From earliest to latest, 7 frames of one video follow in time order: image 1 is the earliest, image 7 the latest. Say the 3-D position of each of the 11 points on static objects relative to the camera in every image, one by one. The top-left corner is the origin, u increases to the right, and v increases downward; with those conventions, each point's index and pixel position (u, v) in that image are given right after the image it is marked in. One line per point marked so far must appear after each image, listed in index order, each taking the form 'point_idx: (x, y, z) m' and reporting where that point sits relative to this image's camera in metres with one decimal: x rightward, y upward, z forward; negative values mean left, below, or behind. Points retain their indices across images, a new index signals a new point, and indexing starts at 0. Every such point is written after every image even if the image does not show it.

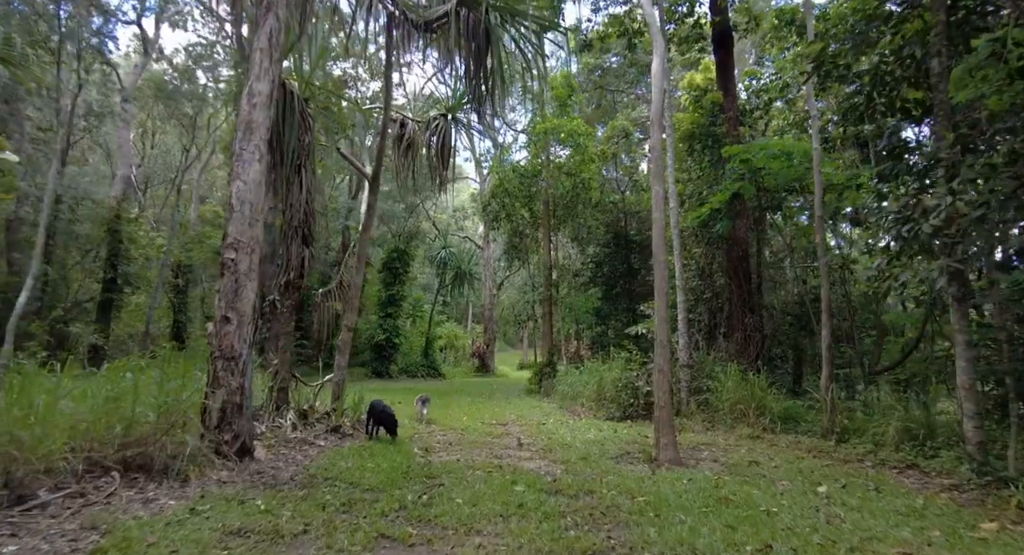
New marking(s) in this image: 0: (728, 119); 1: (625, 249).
0: (+4.3, +3.2, +10.9) m
1: (+3.6, +1.0, +17.1) m
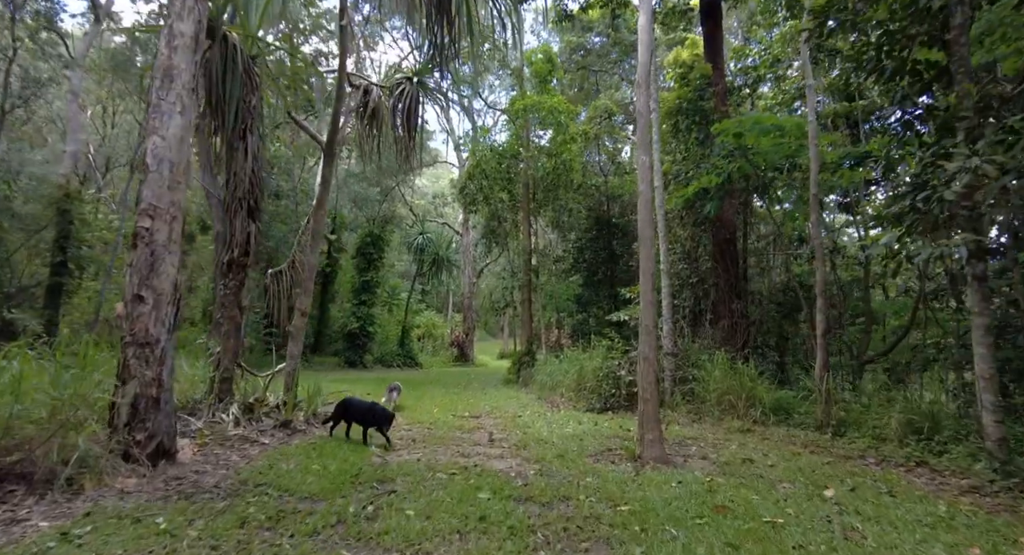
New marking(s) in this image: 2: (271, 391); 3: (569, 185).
0: (+3.9, +3.5, +10.3) m
1: (+2.9, +1.4, +16.6) m
2: (-3.0, -1.4, +6.9) m
3: (+1.7, +2.8, +16.0) m
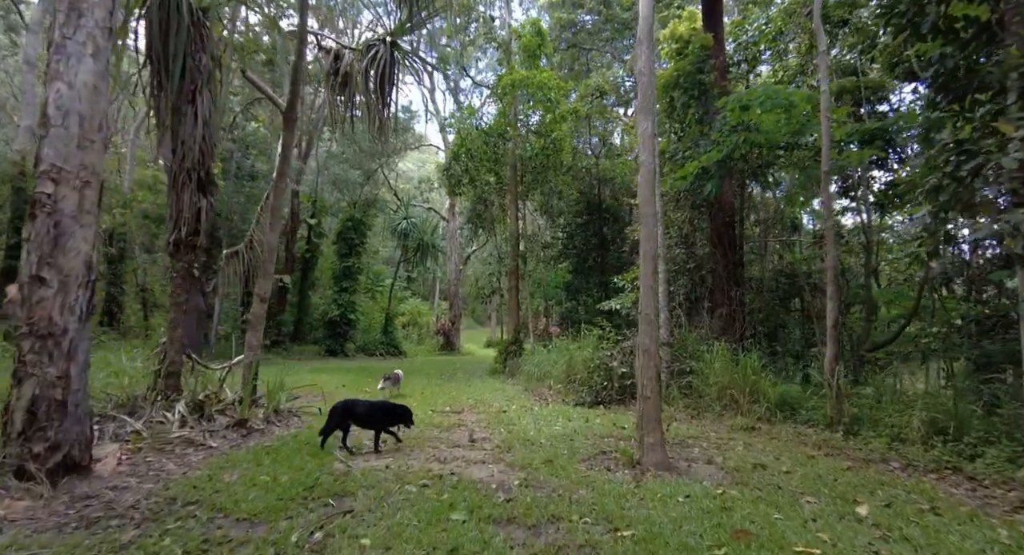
0: (+3.6, +3.7, +9.7) m
1: (+2.6, +1.8, +15.9) m
2: (-3.2, -1.2, +6.2) m
3: (+1.3, +3.1, +15.3) m
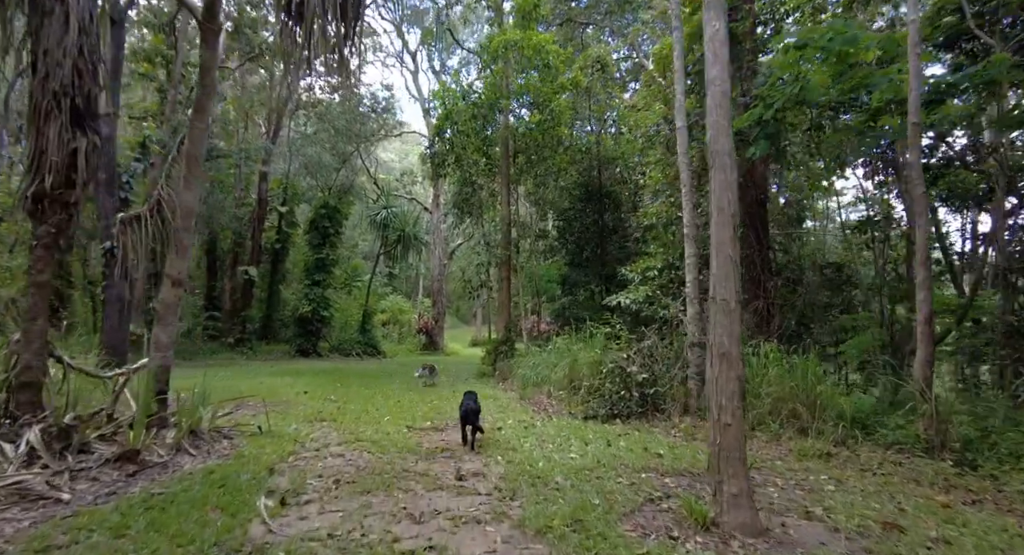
0: (+3.6, +3.9, +8.2) m
1: (+2.3, +2.0, +14.4) m
2: (-3.2, -1.0, +4.5) m
3: (+1.1, +3.3, +13.7) m
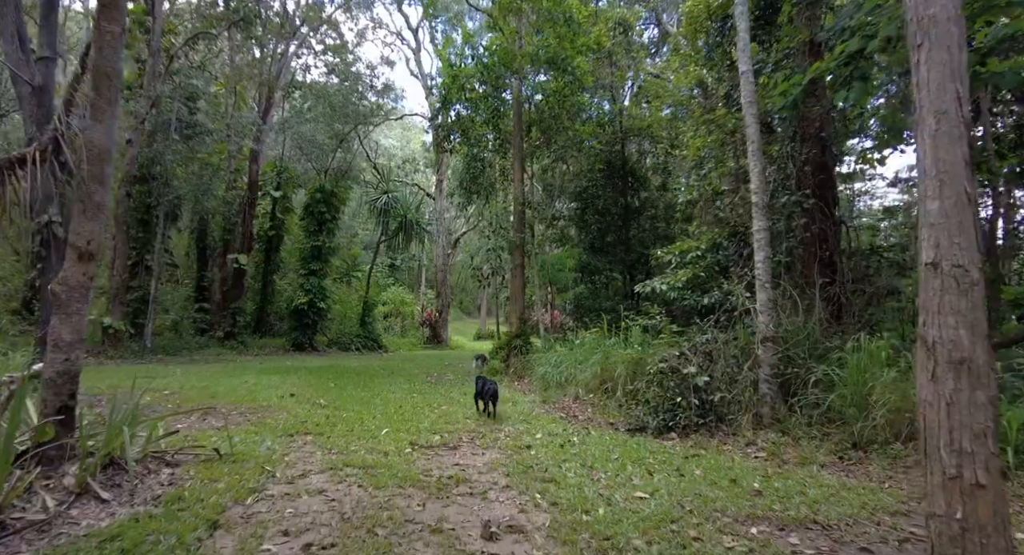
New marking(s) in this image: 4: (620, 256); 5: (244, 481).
0: (+3.9, +4.2, +6.7) m
1: (+2.6, +2.3, +13.0) m
2: (-2.9, -0.8, +3.1) m
3: (+1.4, +3.7, +12.3) m
4: (+2.6, +0.5, +13.0) m
5: (-1.9, -1.4, +3.8) m
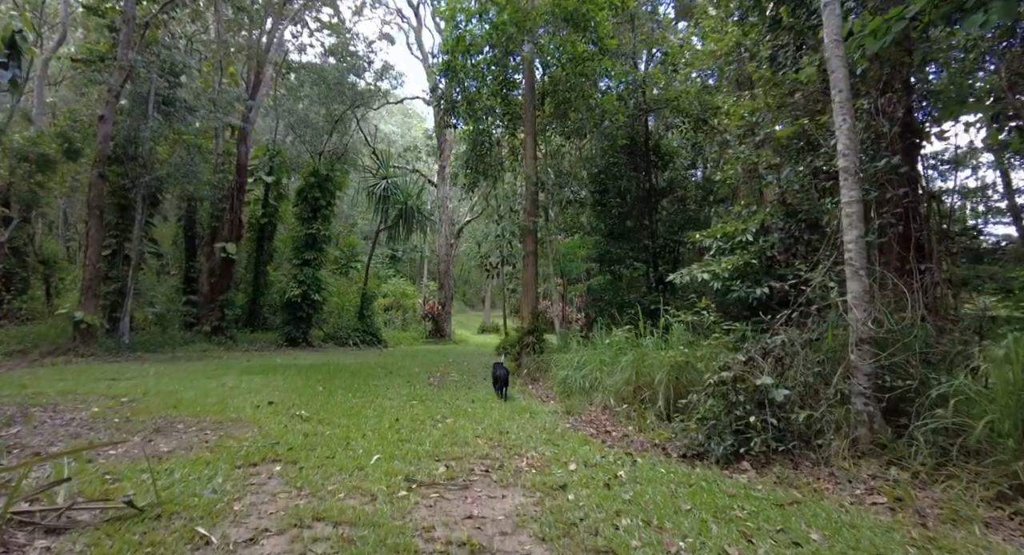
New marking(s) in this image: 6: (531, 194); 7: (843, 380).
0: (+4.1, +4.3, +5.4) m
1: (+2.9, +2.5, +11.7) m
2: (-2.7, -0.7, +1.9) m
3: (+1.6, +3.9, +11.0) m
4: (+2.8, +0.8, +11.8) m
5: (-1.7, -1.3, +2.6) m
6: (+0.4, +1.7, +11.0) m
7: (+2.7, -0.8, +4.5) m
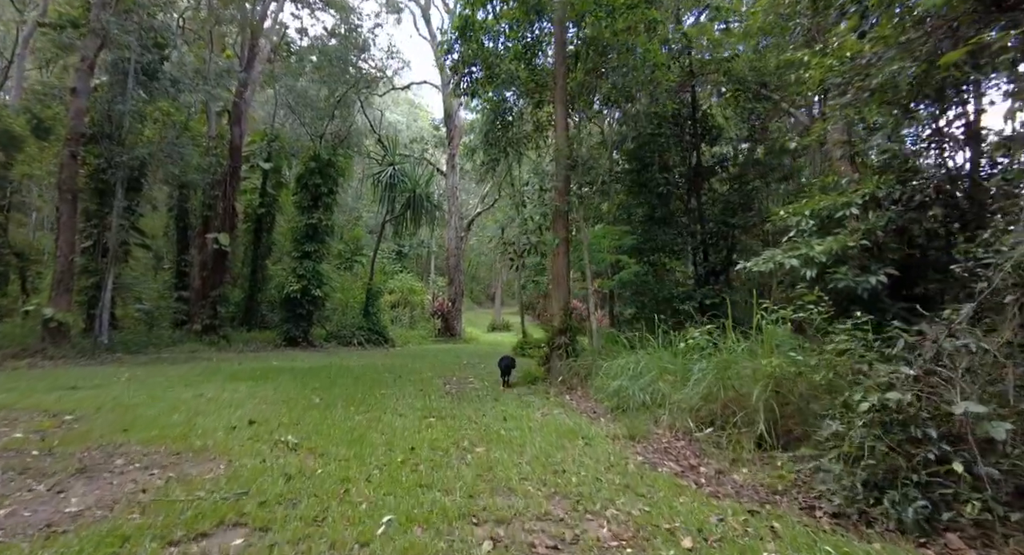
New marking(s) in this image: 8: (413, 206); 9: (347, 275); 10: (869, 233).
0: (+4.5, +4.4, +3.8) m
1: (+3.4, +2.7, +10.1) m
2: (-2.3, -0.6, +0.4) m
3: (+2.1, +4.0, +9.4) m
4: (+3.3, +0.9, +10.2) m
5: (-1.3, -1.2, +1.1) m
6: (+0.9, +1.8, +9.5) m
7: (+3.2, -0.7, +3.0) m
8: (-3.3, +2.4, +18.1) m
9: (-5.3, +0.1, +17.4) m
10: (+3.8, +0.5, +5.8) m
